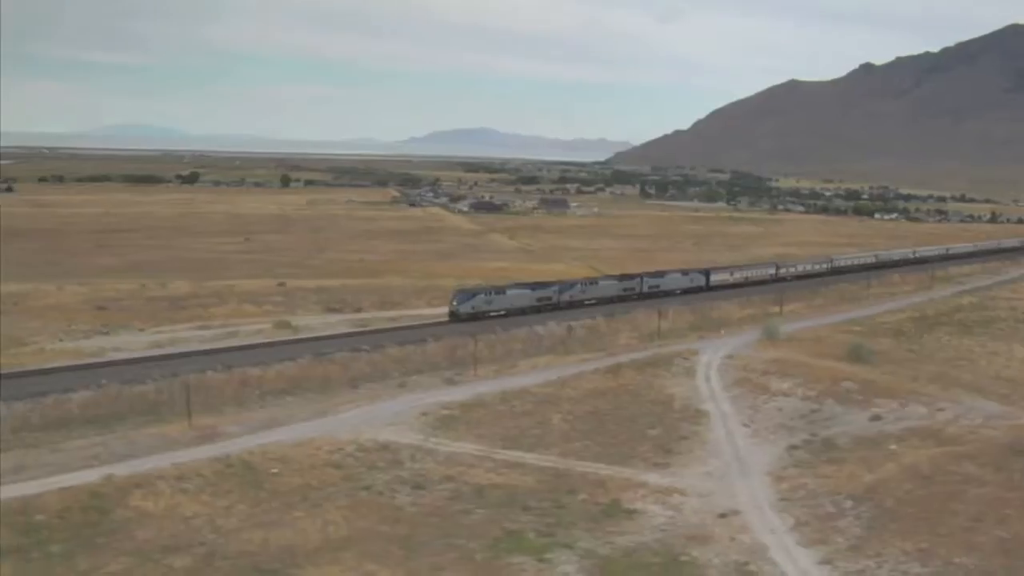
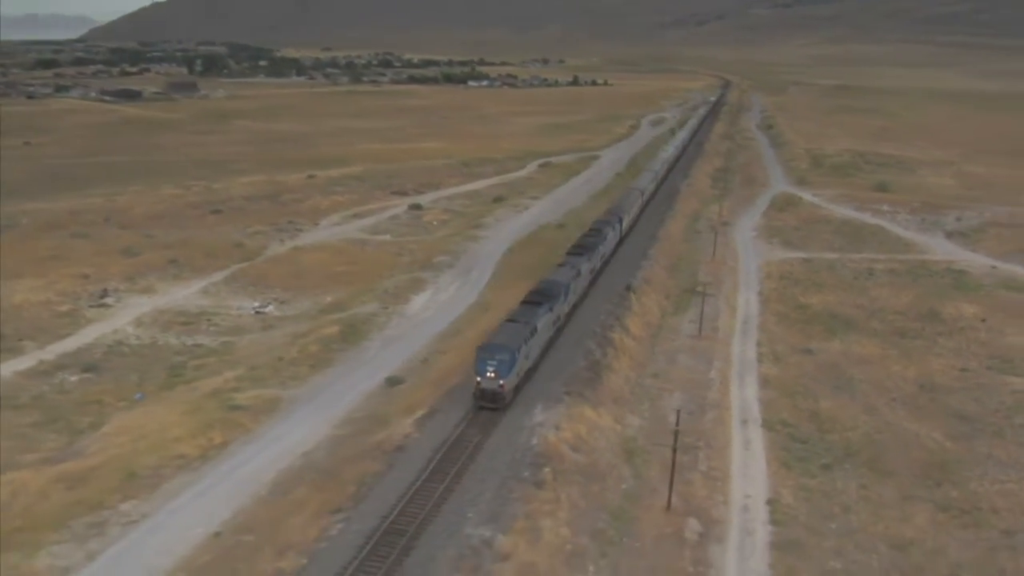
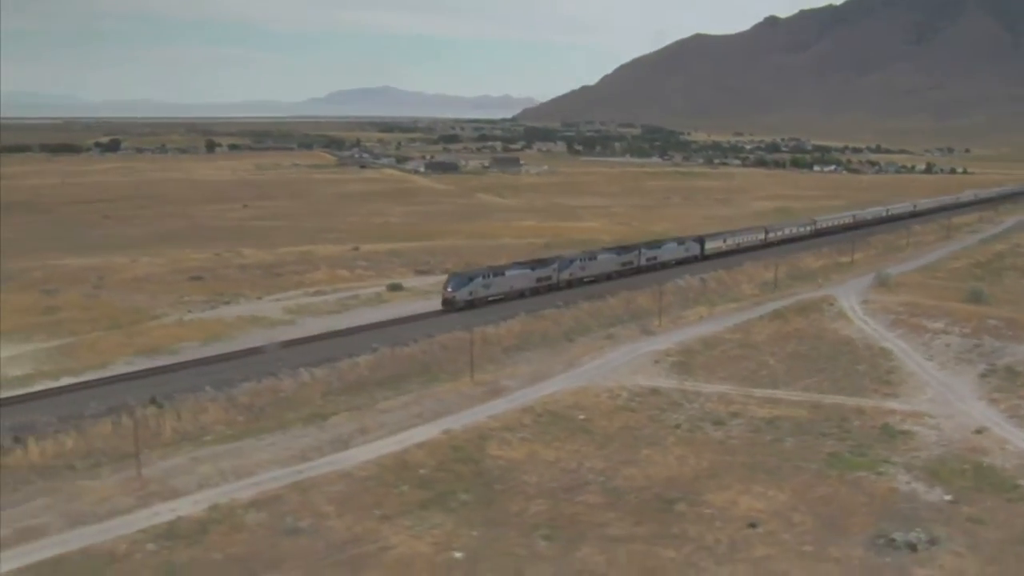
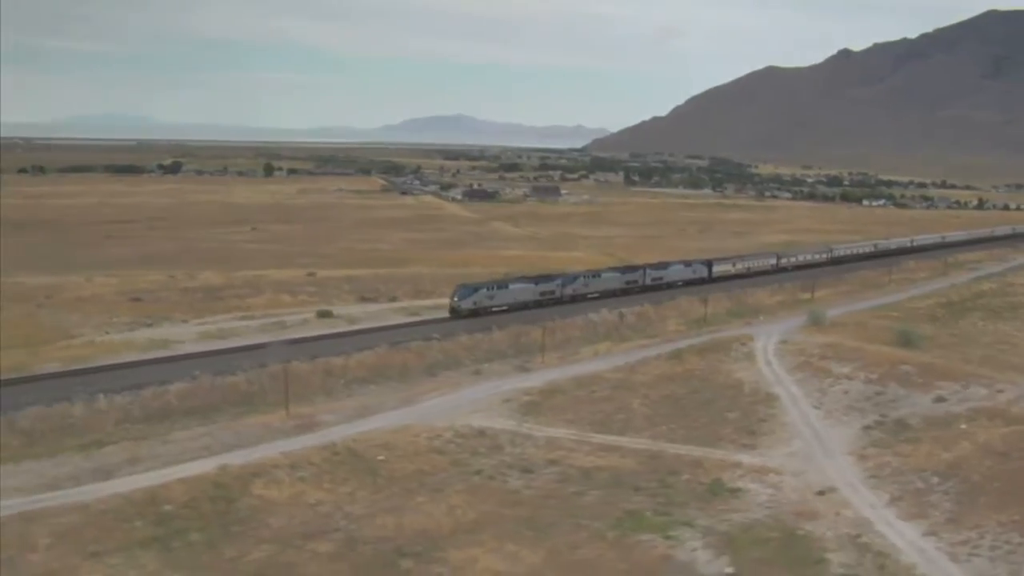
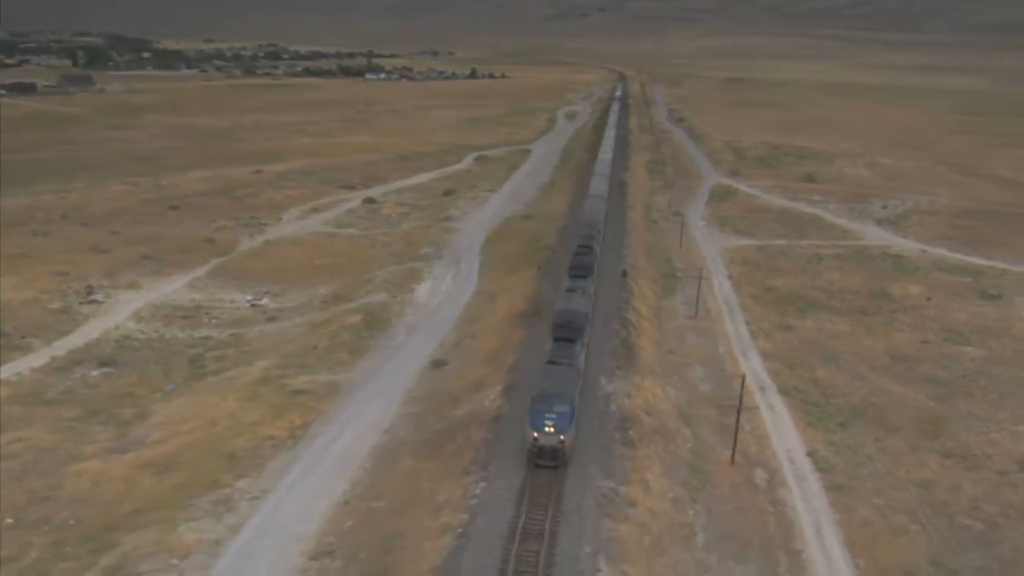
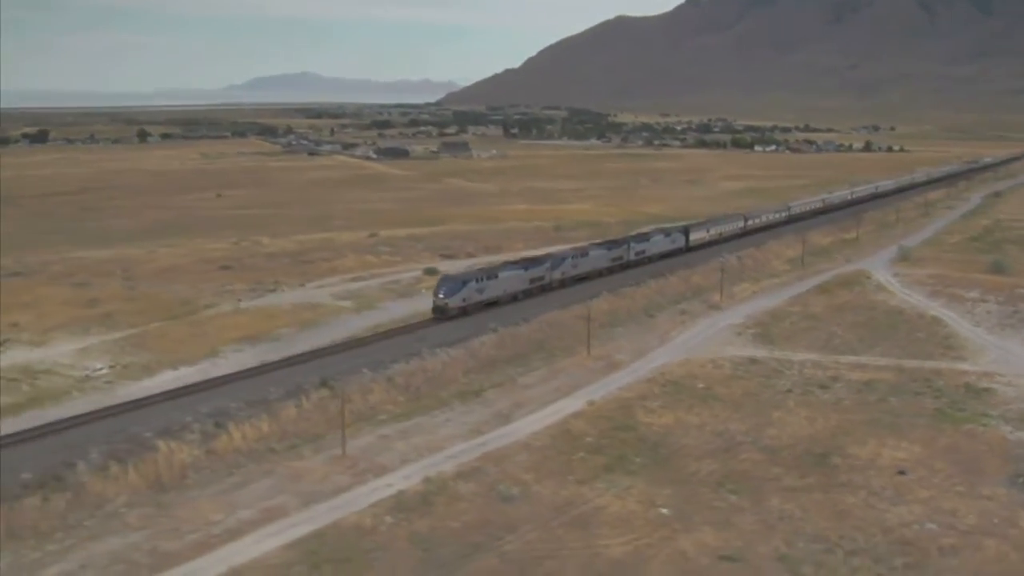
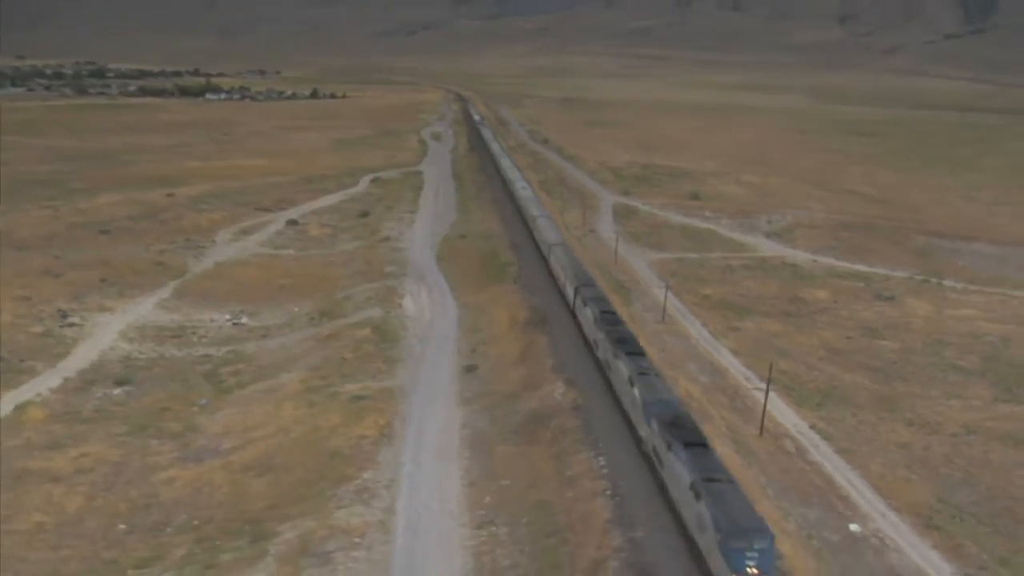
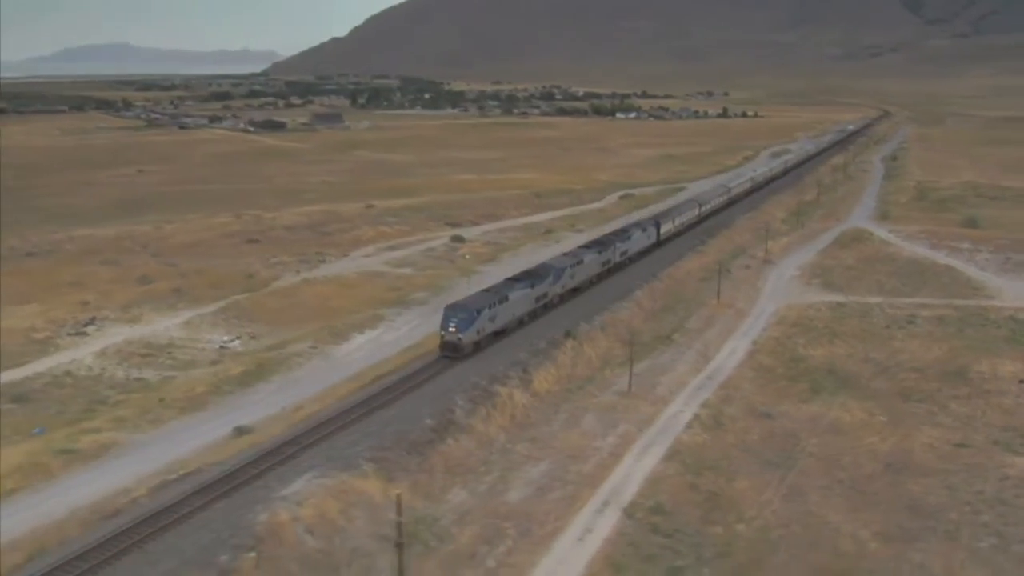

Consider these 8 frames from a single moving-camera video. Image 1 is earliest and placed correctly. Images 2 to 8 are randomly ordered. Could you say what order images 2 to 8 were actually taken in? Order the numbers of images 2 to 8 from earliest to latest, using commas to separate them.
4, 3, 6, 8, 2, 5, 7
